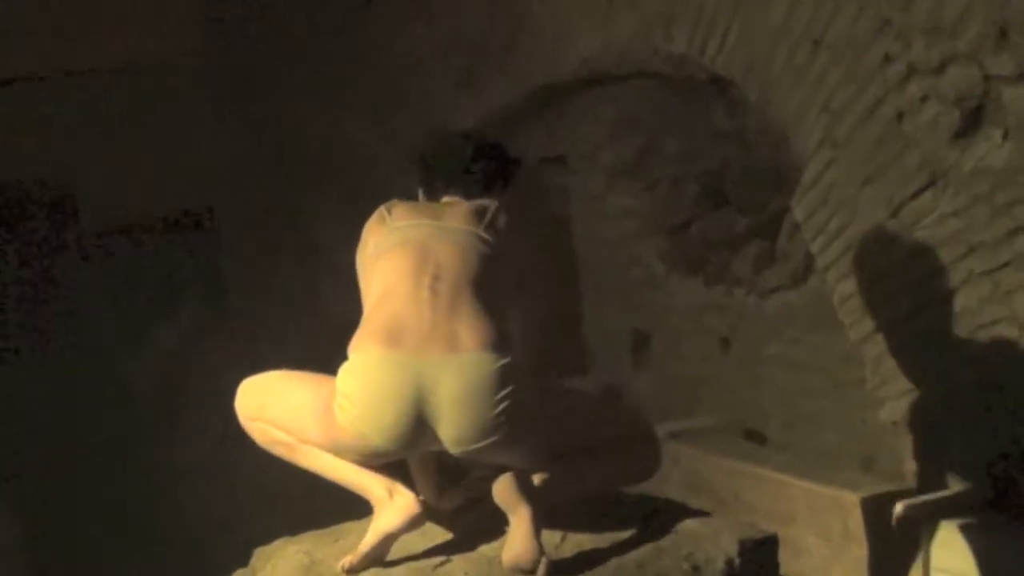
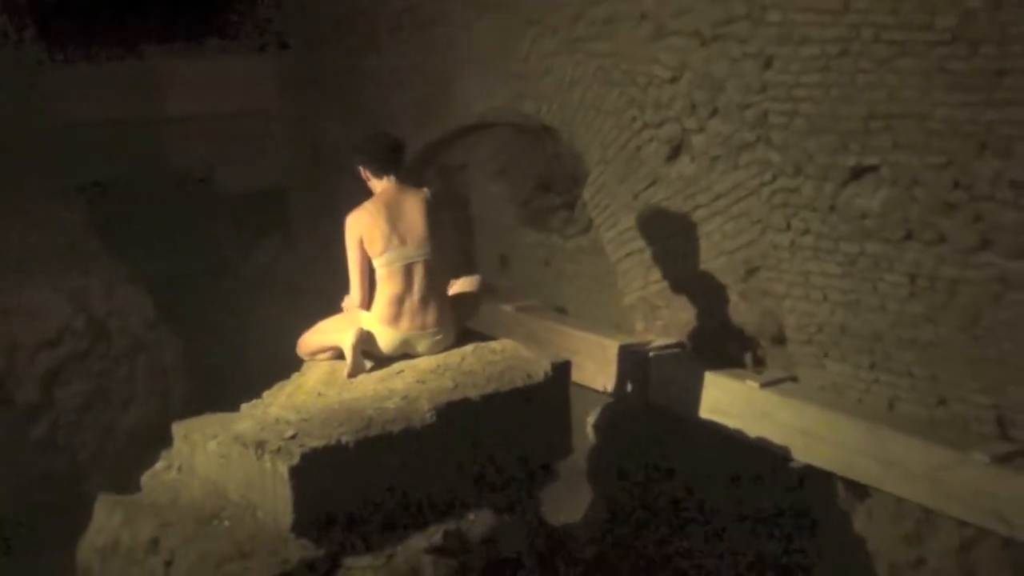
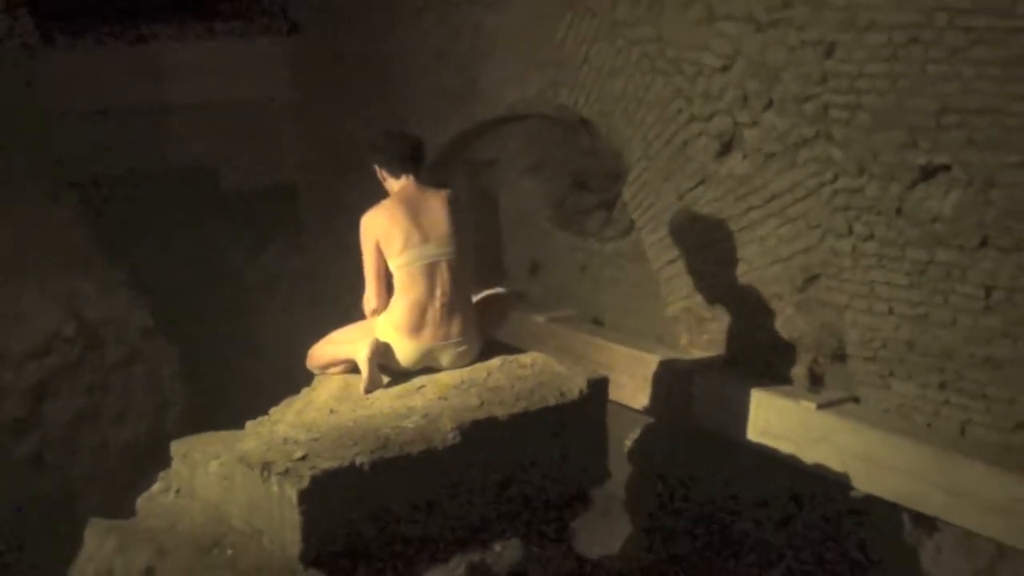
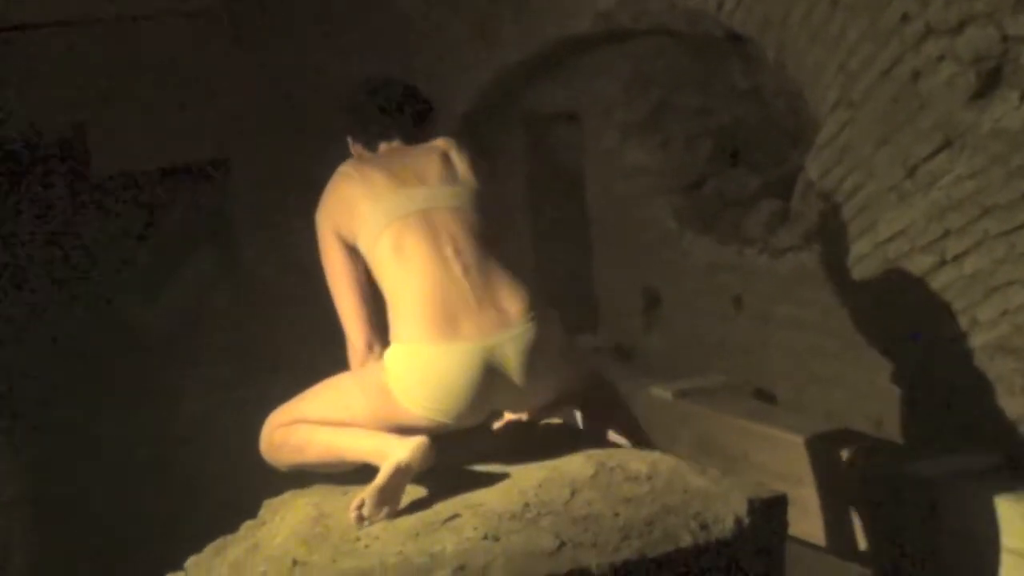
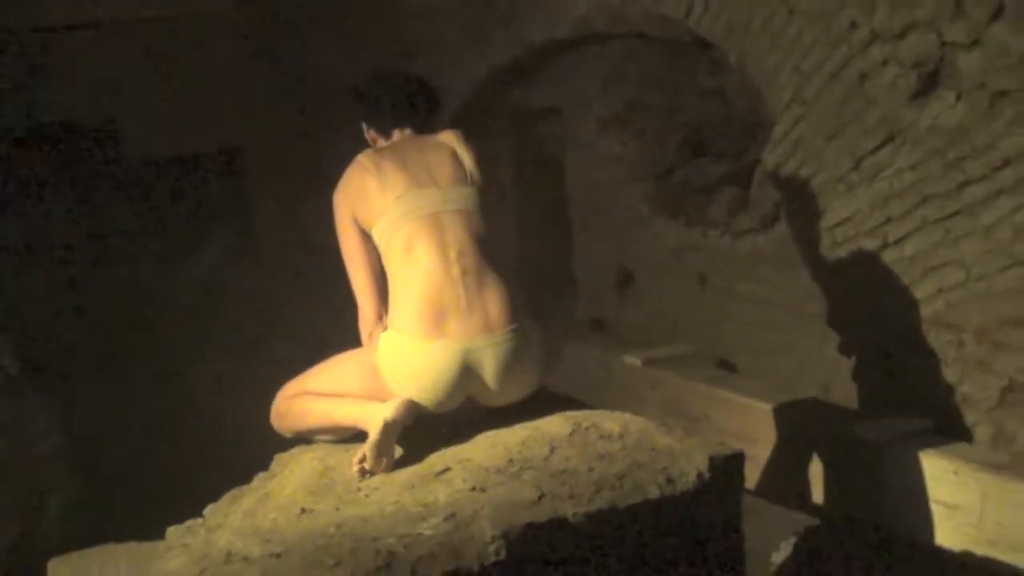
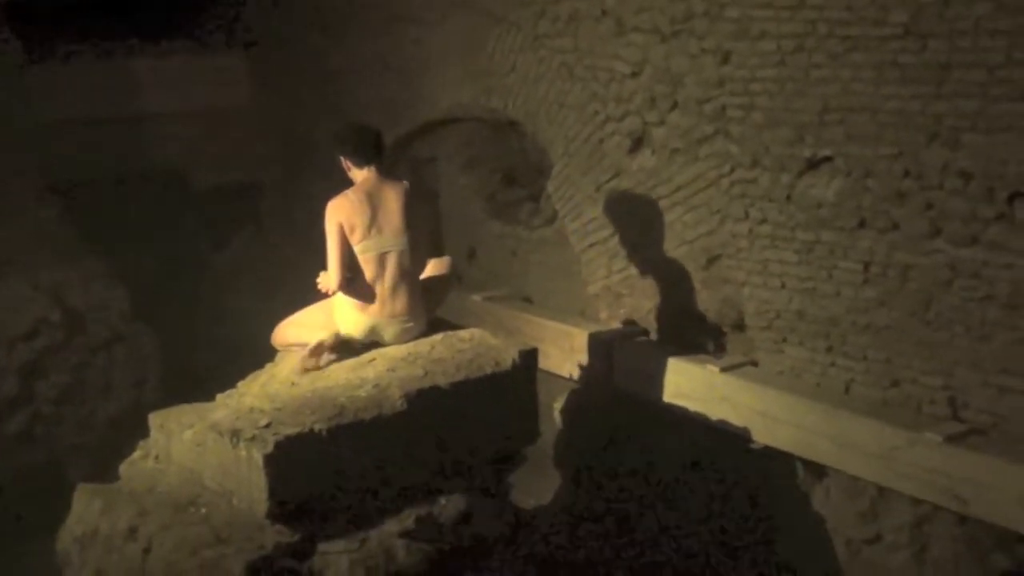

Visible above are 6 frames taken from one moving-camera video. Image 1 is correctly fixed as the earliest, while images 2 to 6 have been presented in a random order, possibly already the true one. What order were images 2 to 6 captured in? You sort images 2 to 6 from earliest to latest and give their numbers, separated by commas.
4, 5, 3, 2, 6
